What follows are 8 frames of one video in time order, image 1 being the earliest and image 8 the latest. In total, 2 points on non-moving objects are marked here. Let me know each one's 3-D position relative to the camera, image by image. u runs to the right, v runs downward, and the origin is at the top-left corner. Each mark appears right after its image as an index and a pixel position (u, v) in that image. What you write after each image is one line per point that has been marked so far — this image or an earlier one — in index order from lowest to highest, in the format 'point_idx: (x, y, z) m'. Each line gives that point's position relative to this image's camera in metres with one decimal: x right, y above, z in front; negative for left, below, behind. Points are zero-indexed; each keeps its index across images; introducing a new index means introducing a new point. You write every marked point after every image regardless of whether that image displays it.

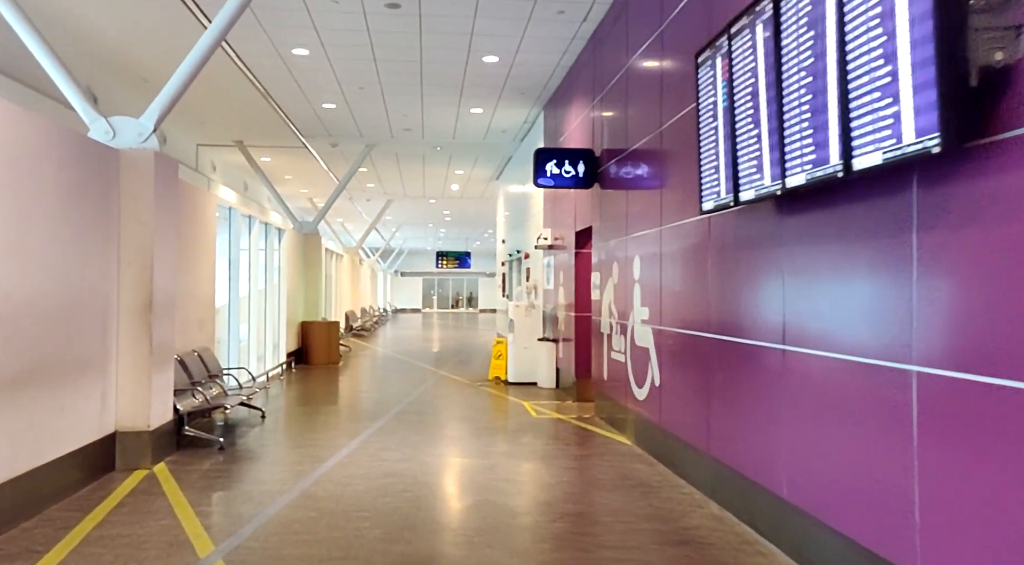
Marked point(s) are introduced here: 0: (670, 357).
0: (+1.2, -0.6, +5.7) m
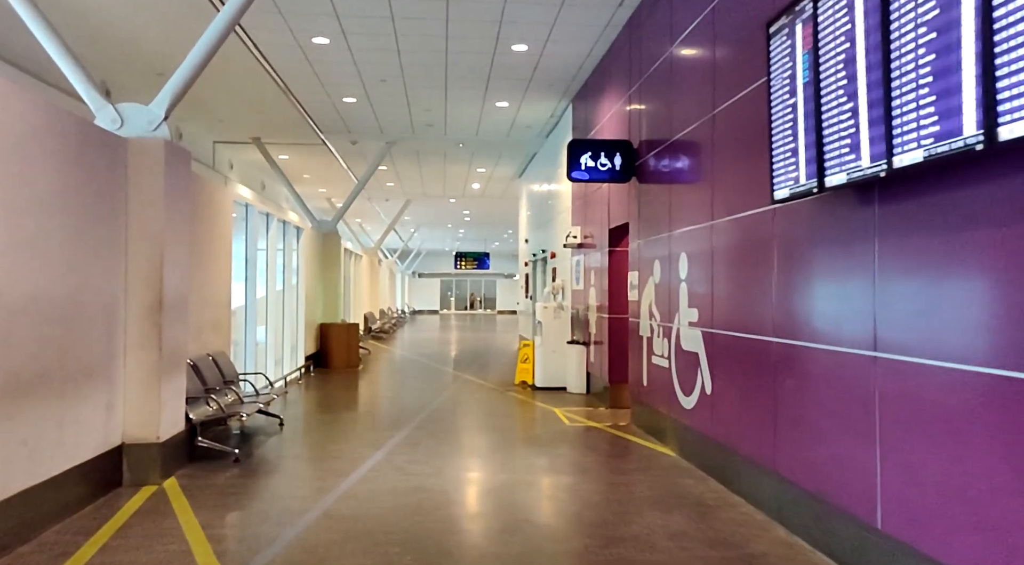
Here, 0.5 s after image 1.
0: (+1.5, -0.6, +5.2) m
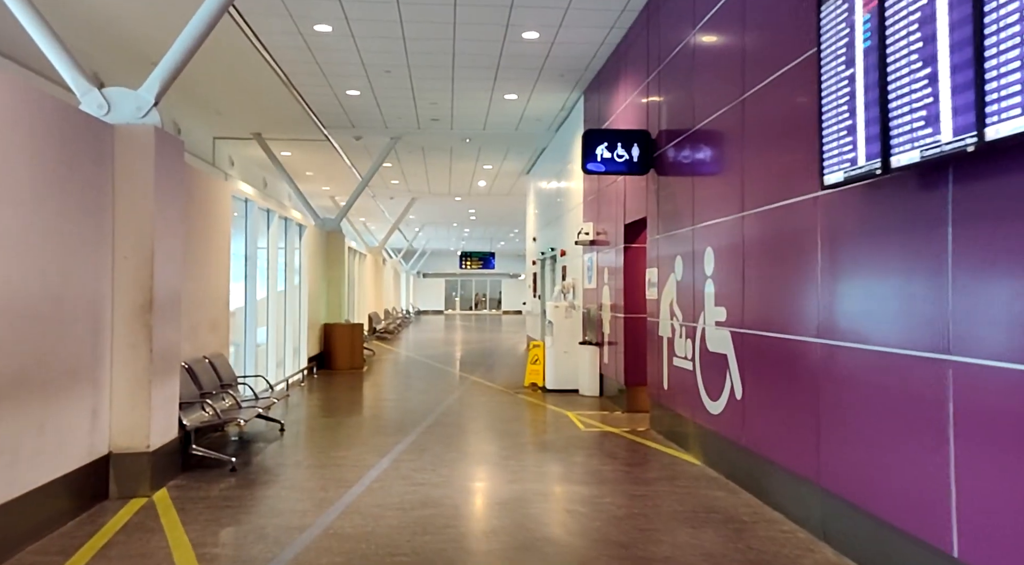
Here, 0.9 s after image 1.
0: (+1.6, -0.6, +4.8) m
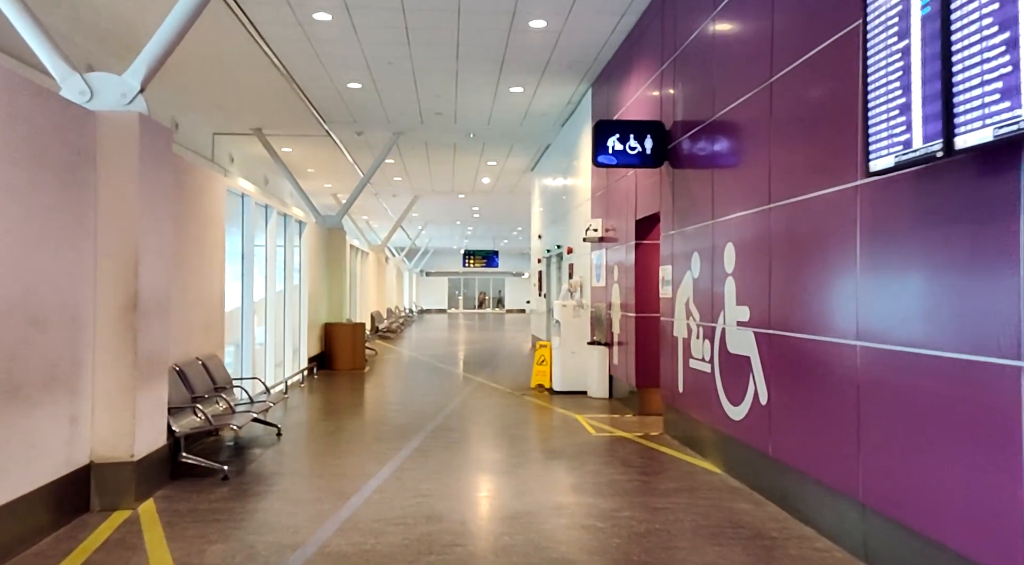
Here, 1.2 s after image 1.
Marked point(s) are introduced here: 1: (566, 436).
0: (+1.7, -0.6, +4.5) m
1: (+0.5, -1.5, +6.9) m
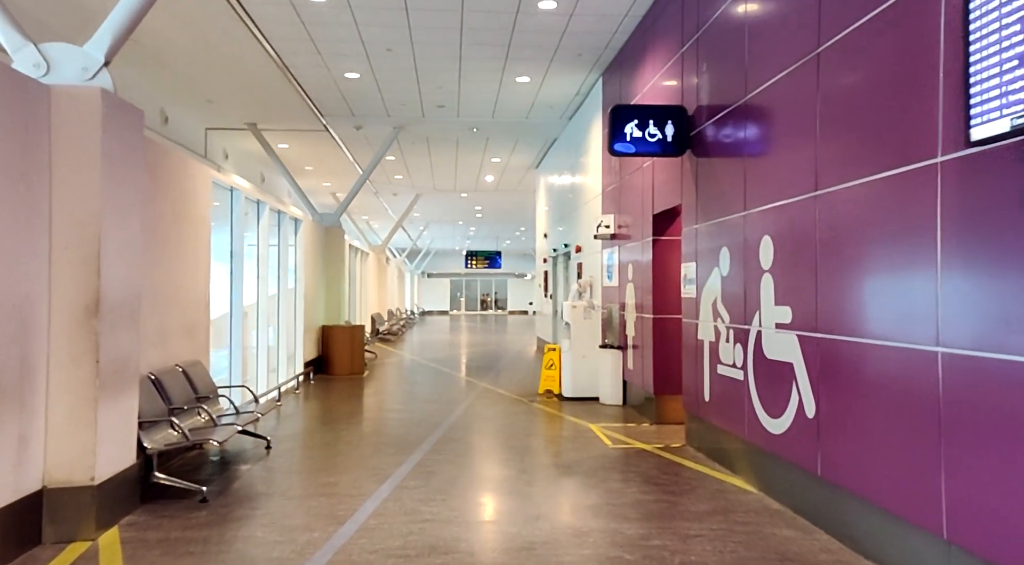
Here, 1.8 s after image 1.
0: (+1.8, -0.5, +4.0) m
1: (+0.6, -1.5, +6.3) m
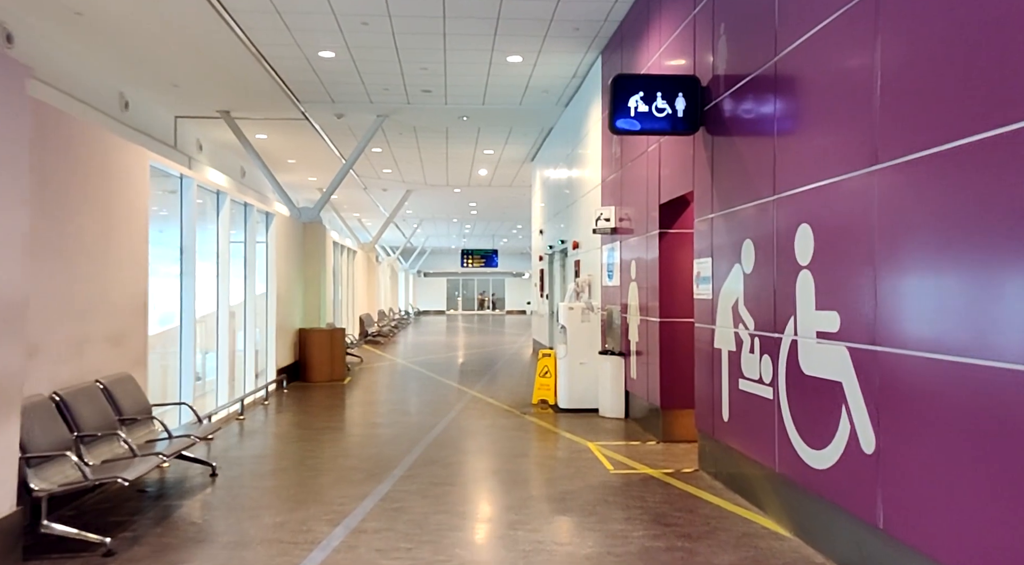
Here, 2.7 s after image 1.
0: (+1.7, -0.5, +3.1) m
1: (+0.5, -1.5, +5.5) m
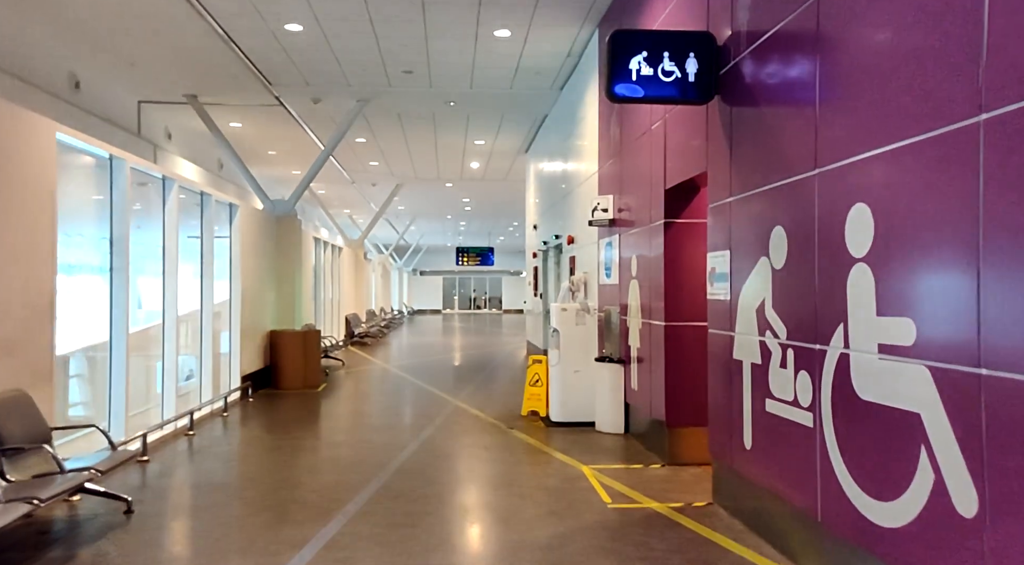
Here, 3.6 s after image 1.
0: (+1.5, -0.5, +2.2) m
1: (+0.4, -1.4, +4.6) m
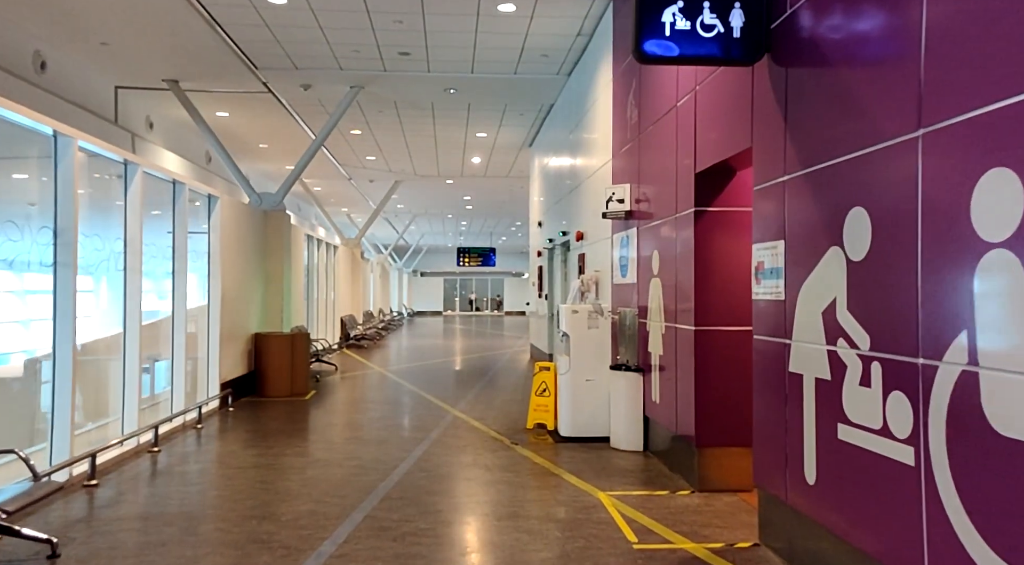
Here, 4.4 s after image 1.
0: (+1.6, -0.5, +1.5) m
1: (+0.4, -1.4, +3.8) m
